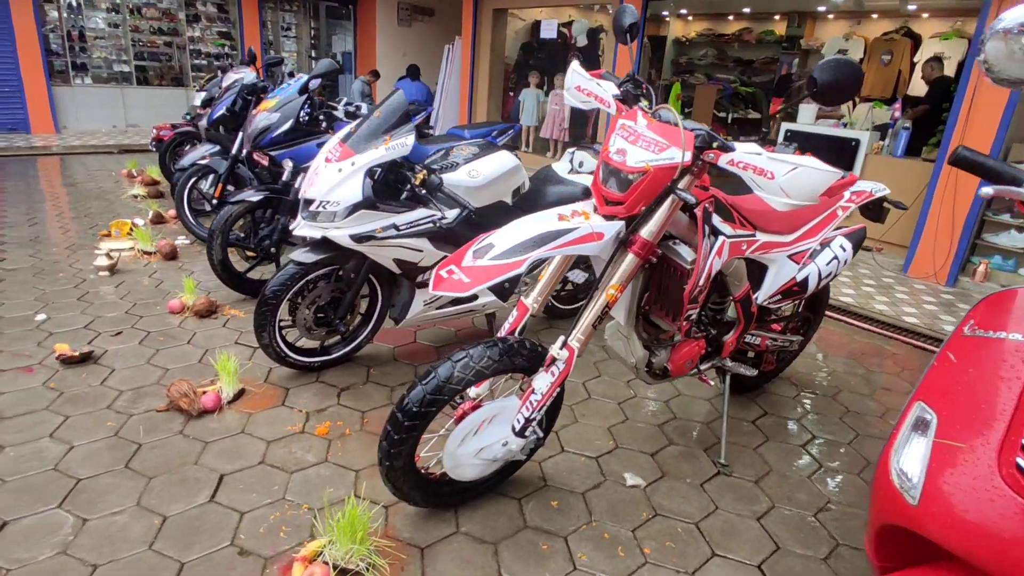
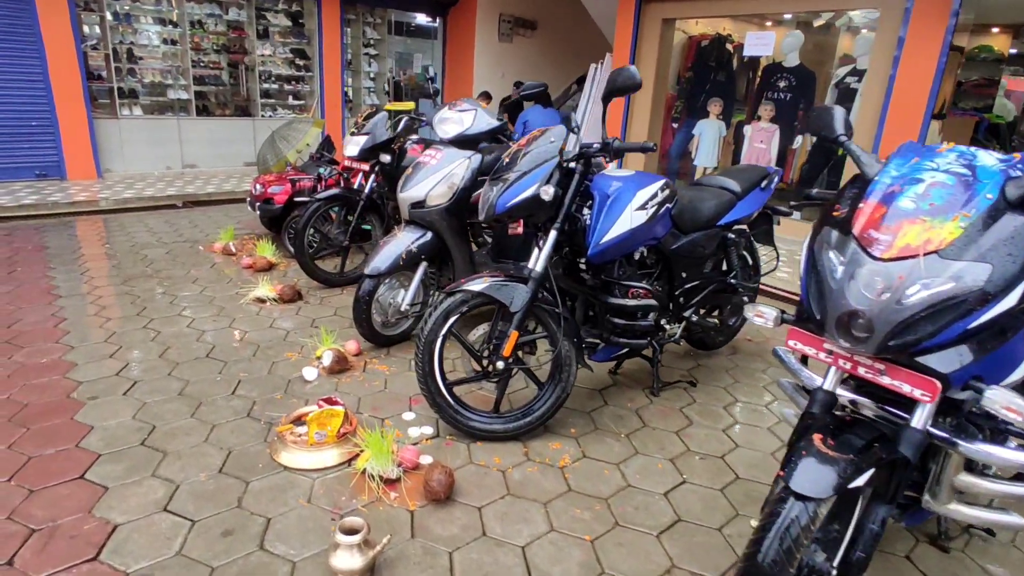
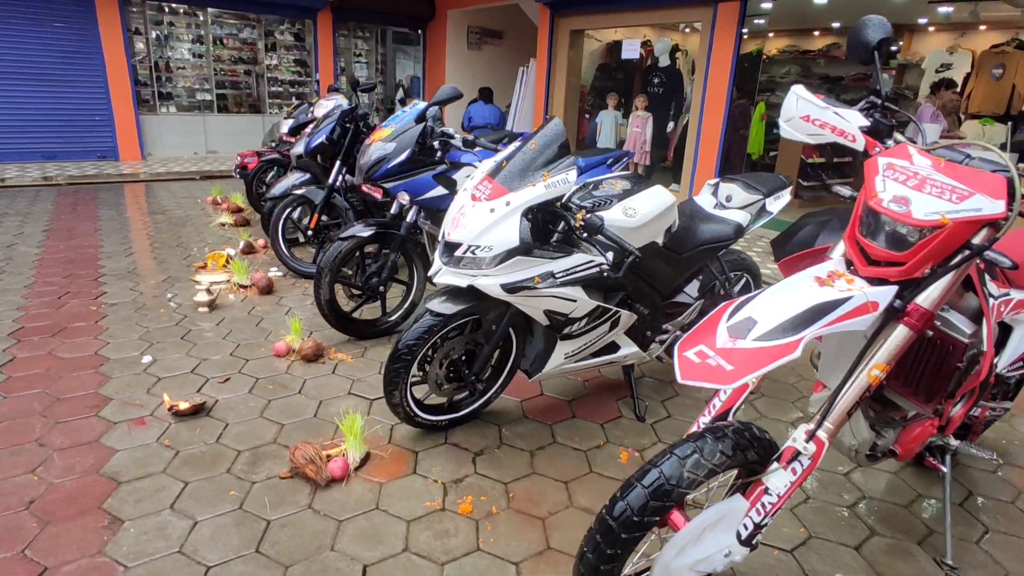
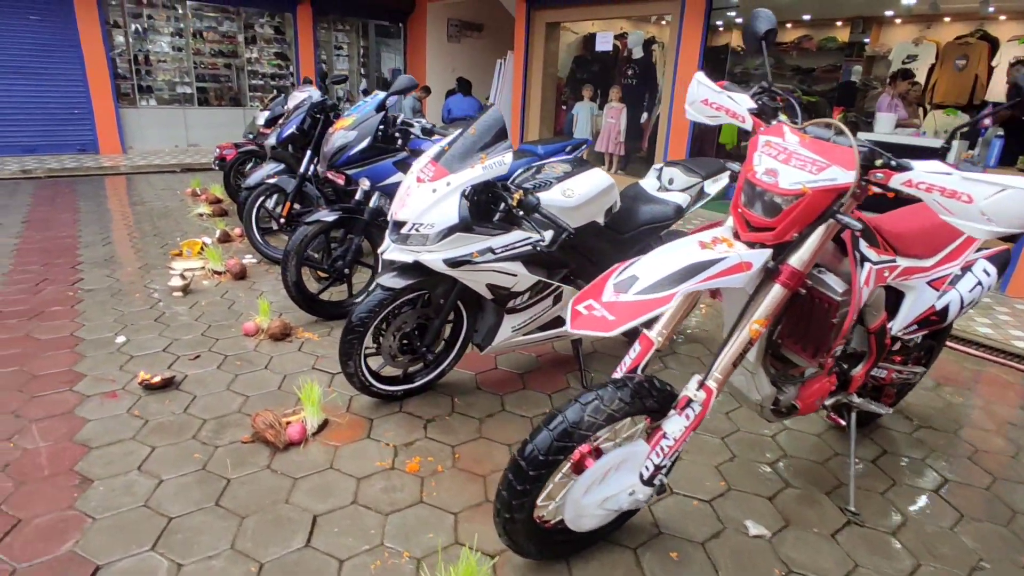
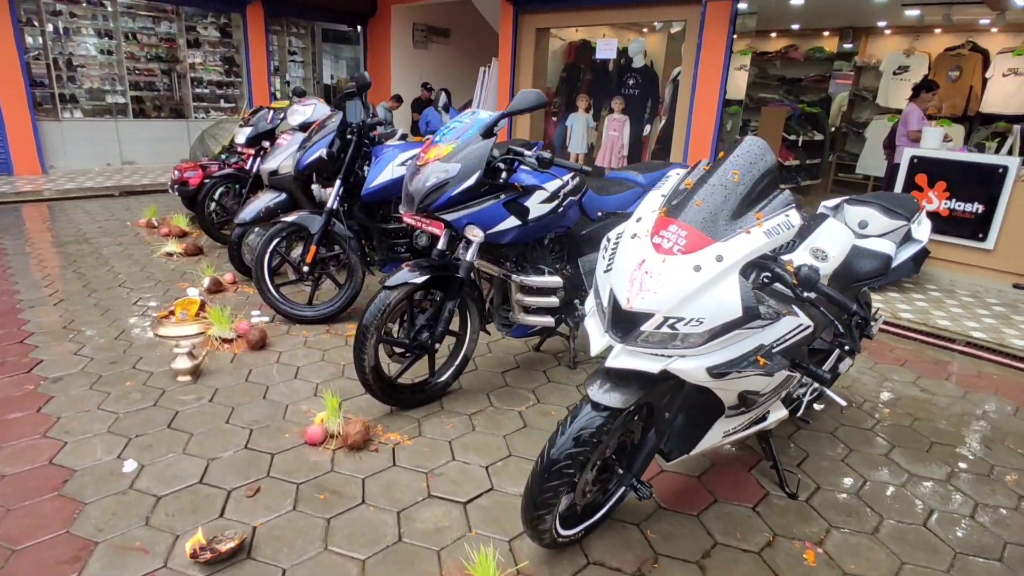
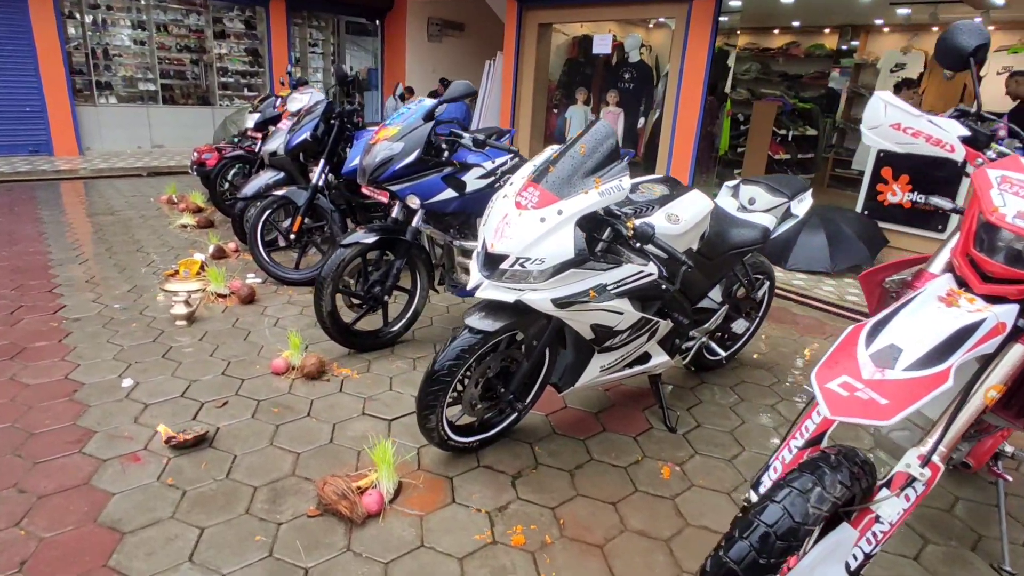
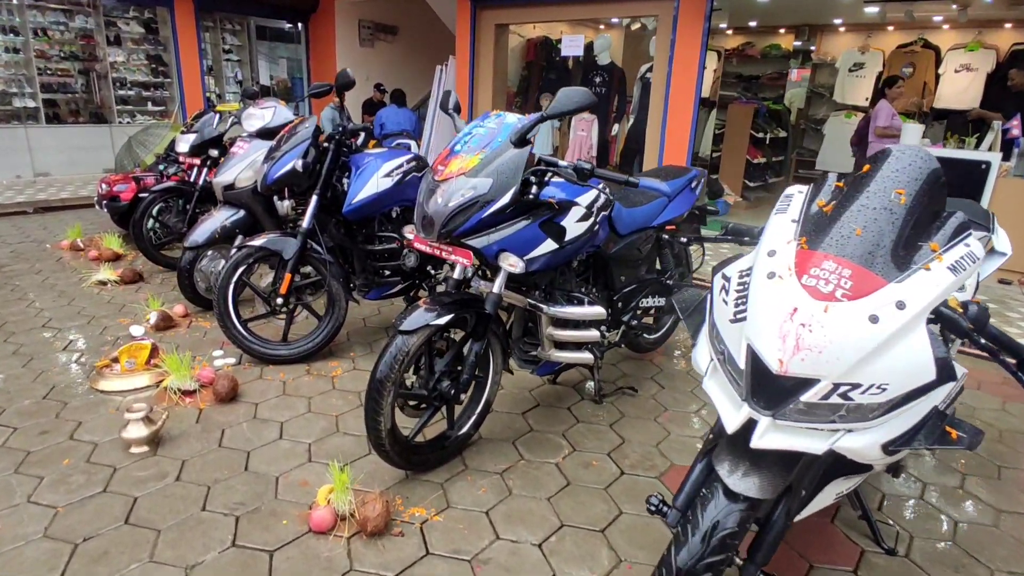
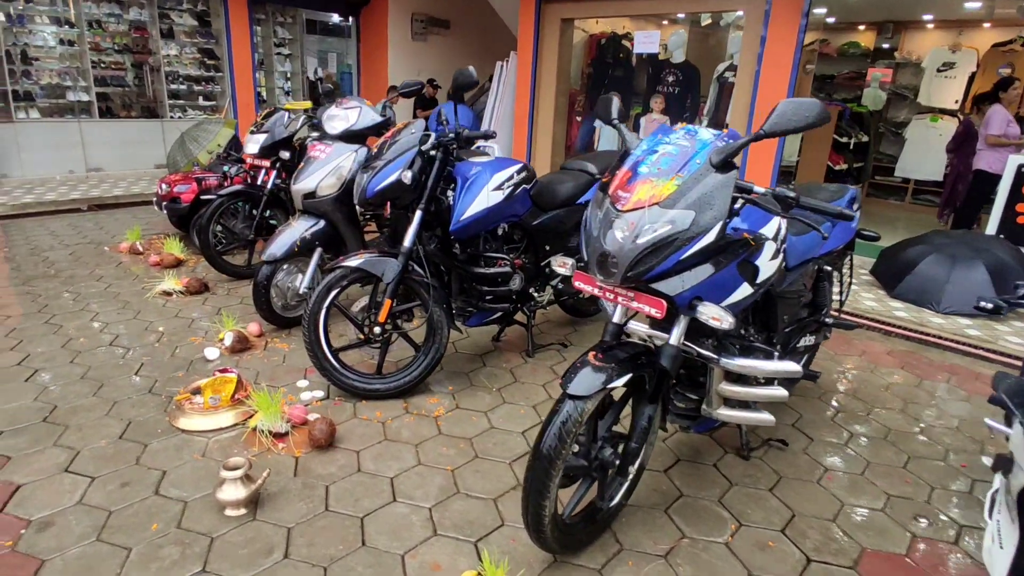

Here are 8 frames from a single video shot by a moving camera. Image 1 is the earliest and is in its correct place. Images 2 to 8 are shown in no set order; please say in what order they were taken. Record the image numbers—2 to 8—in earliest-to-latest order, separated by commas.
4, 3, 6, 5, 7, 8, 2
